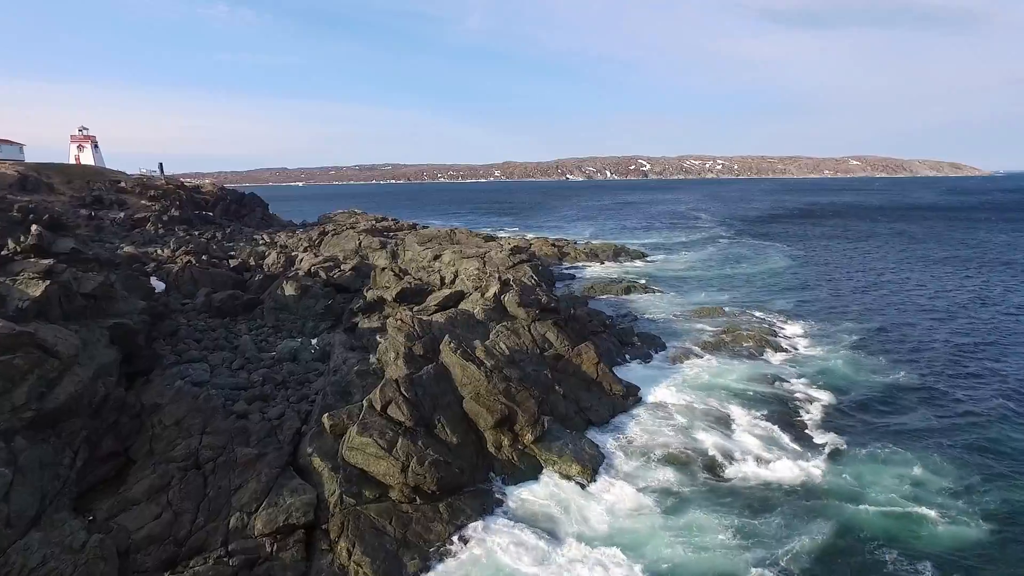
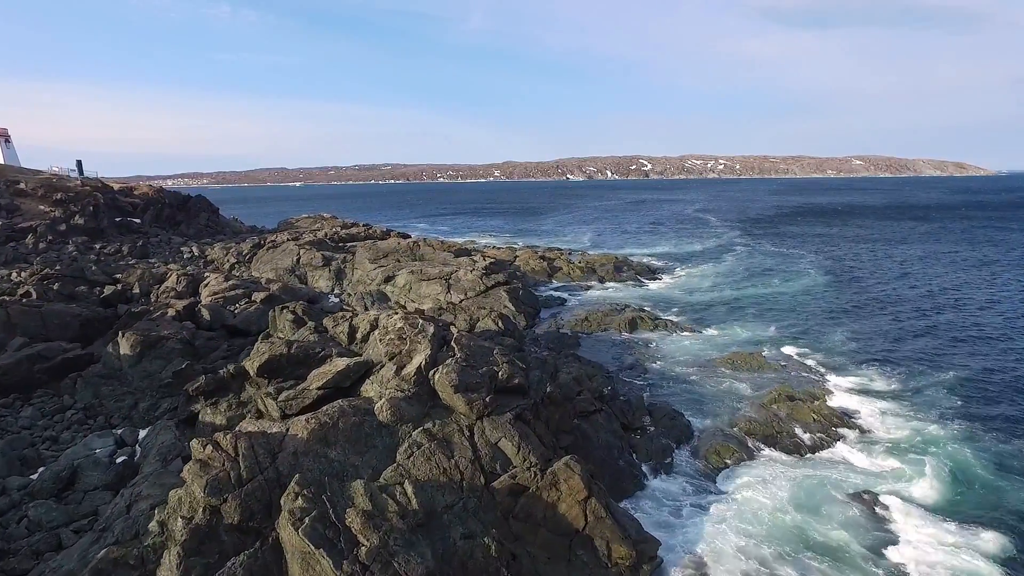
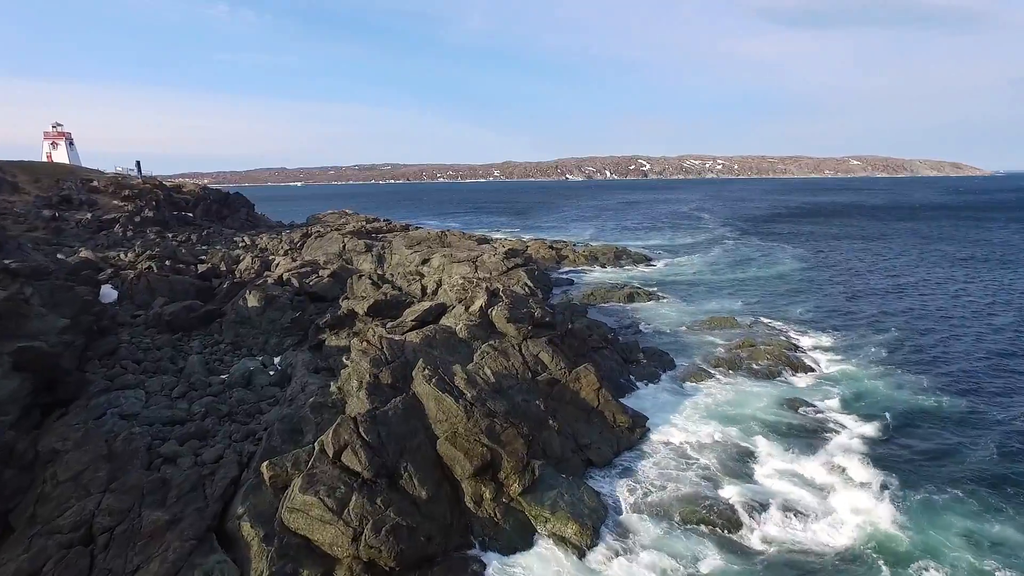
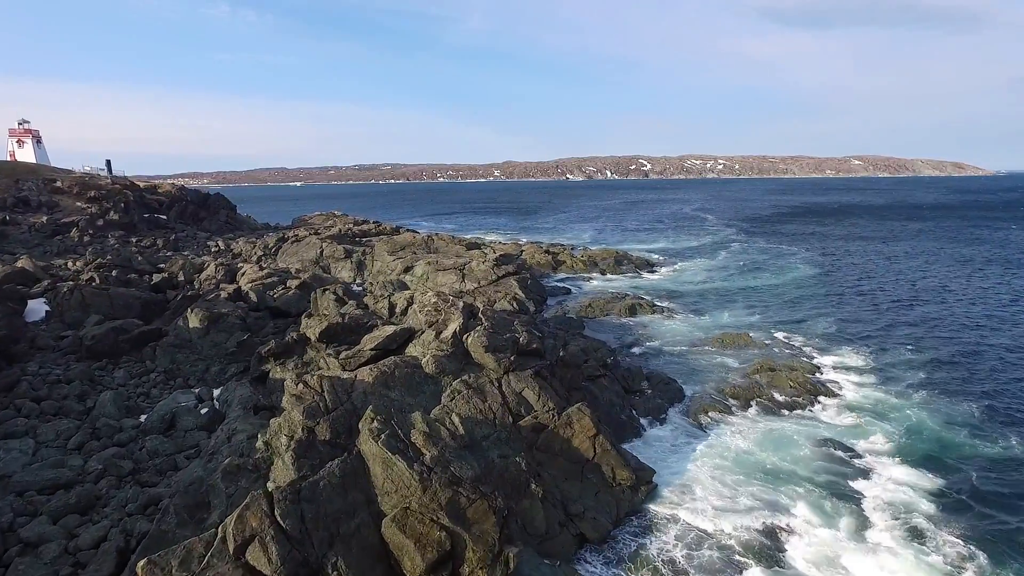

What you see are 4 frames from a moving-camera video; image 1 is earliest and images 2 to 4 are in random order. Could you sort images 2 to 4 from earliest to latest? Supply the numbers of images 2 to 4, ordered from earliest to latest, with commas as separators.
3, 4, 2
